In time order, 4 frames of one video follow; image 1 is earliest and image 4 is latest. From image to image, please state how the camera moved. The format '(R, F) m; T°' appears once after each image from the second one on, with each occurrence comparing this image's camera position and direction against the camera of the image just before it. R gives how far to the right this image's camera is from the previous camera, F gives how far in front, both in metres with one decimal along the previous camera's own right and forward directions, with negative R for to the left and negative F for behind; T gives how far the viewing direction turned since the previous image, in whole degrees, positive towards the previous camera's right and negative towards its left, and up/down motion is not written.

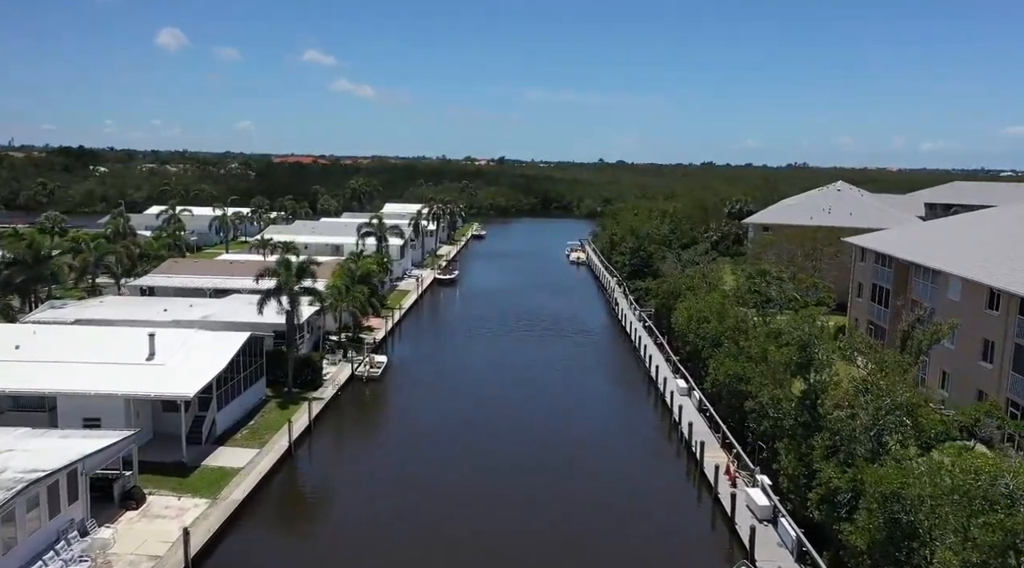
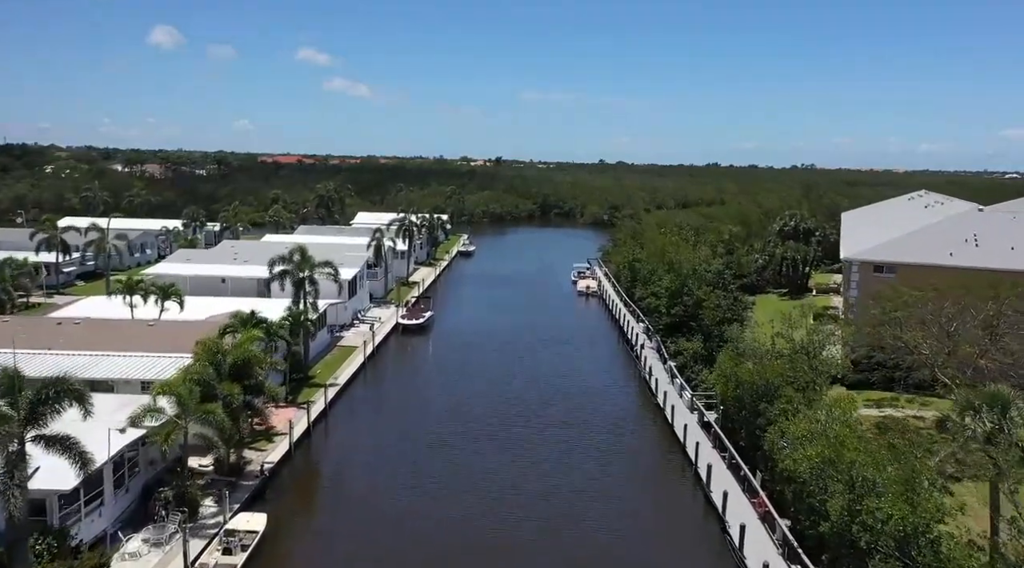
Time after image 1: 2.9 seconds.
(+0.5, +18.6) m; 0°
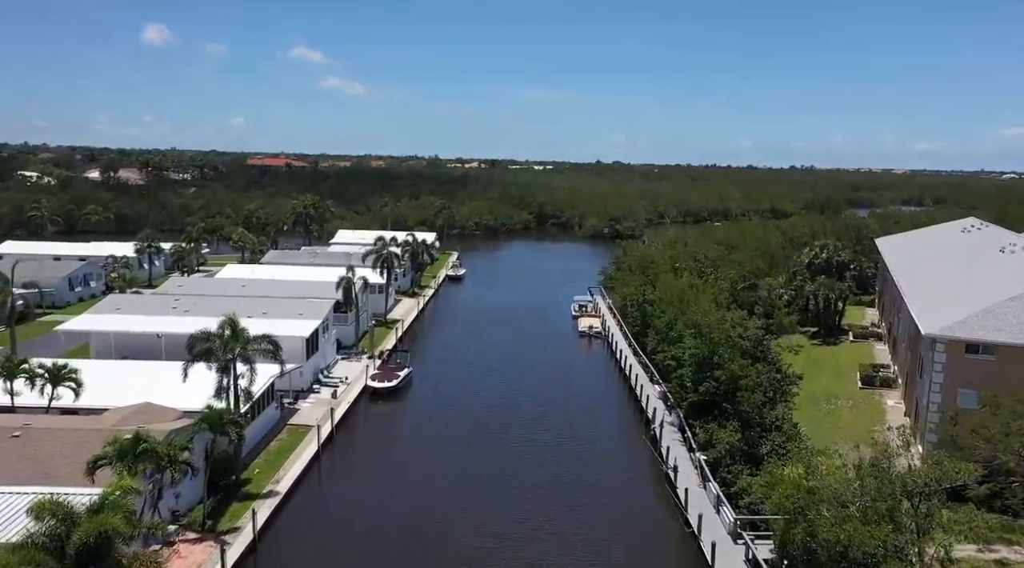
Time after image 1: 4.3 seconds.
(+0.2, +8.4) m; 0°
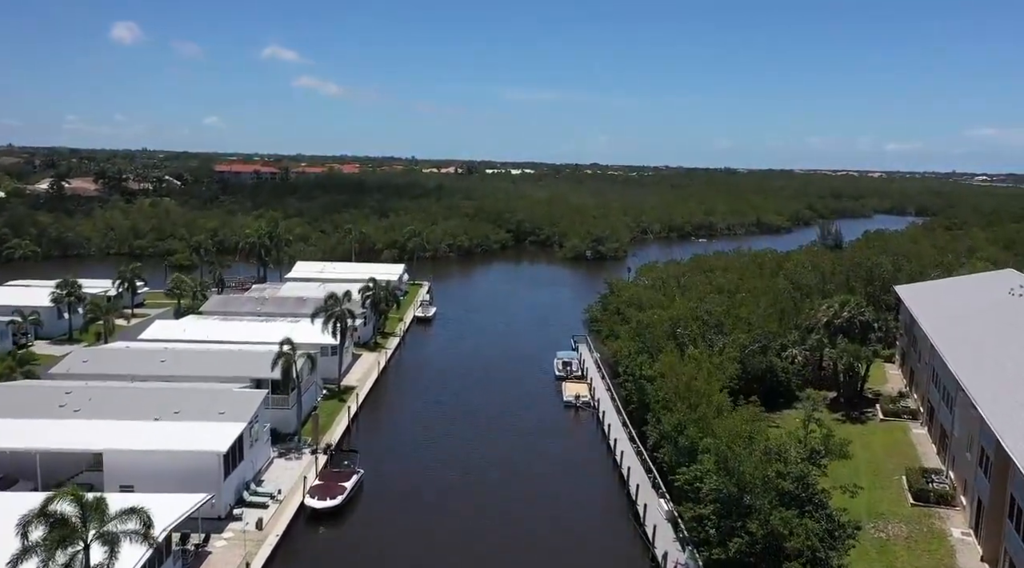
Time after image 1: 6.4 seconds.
(+0.2, +8.4) m; +1°
